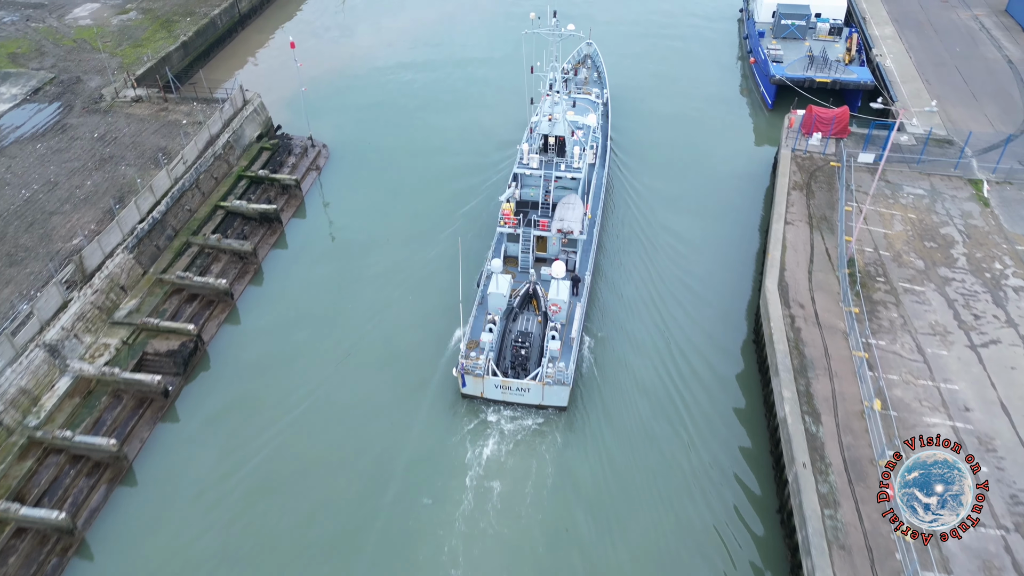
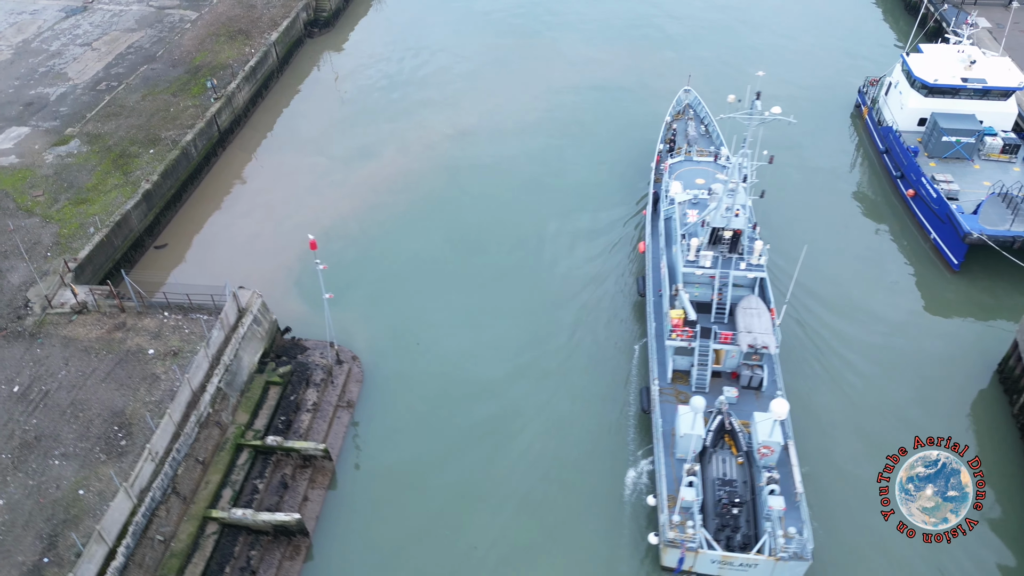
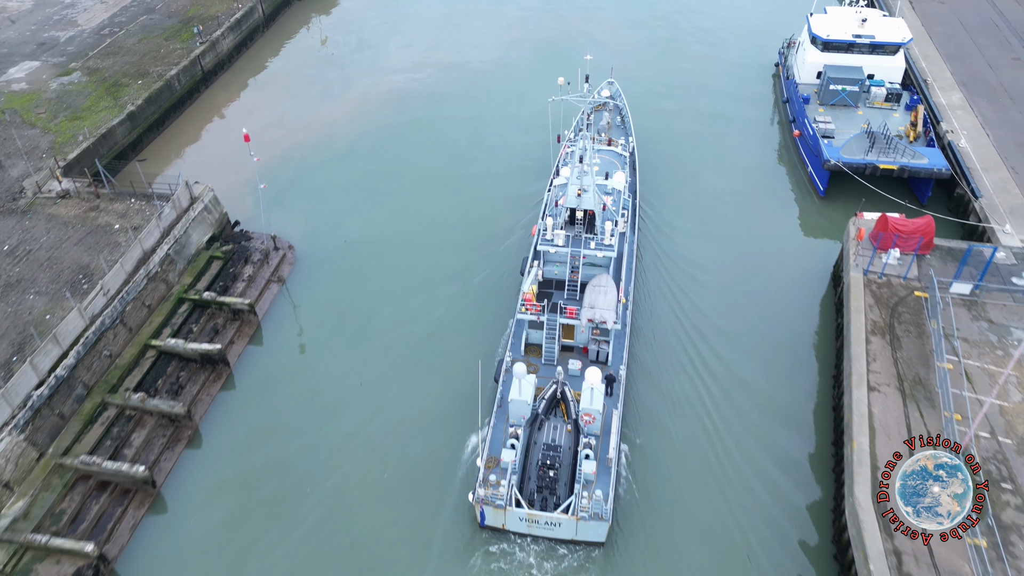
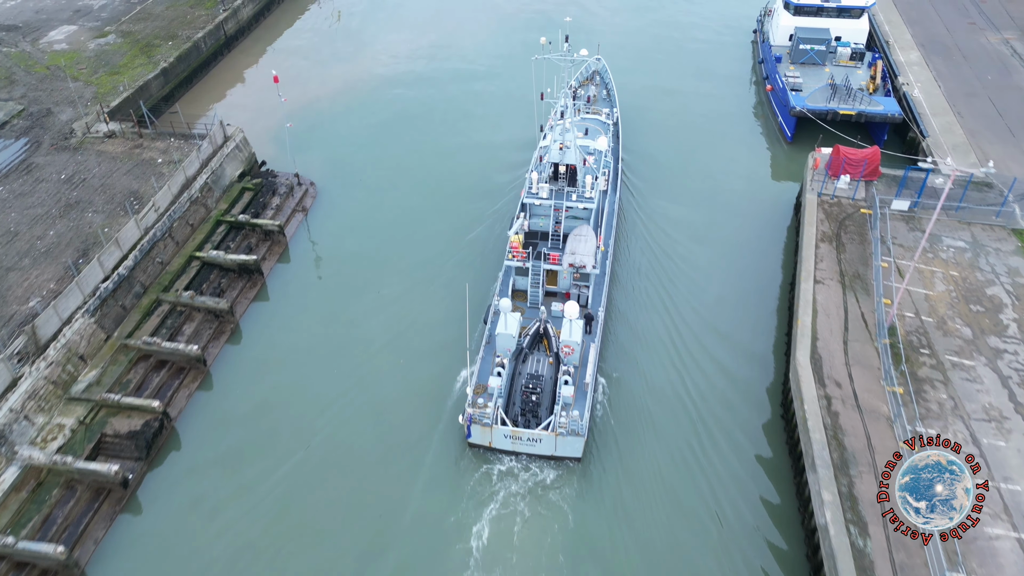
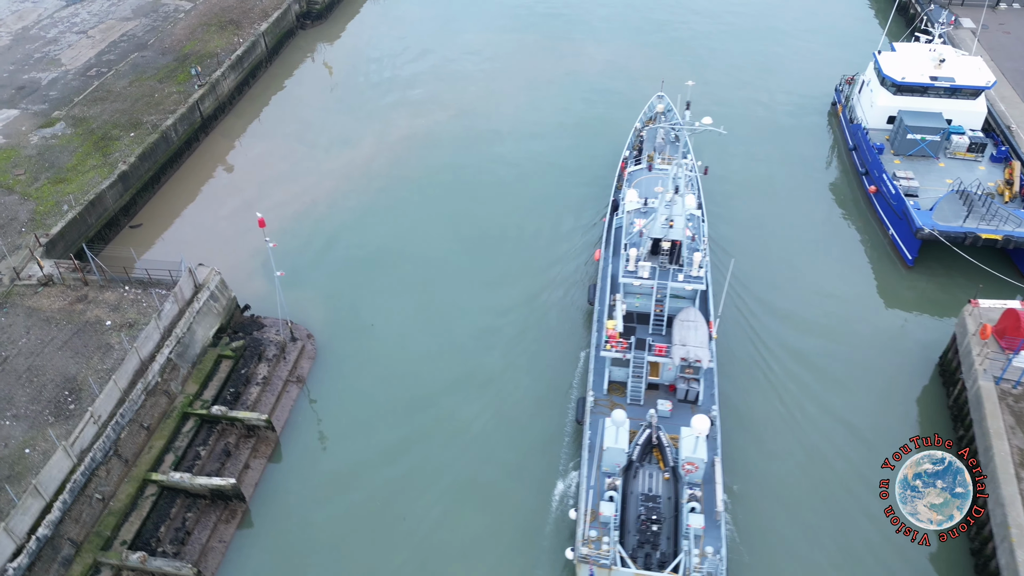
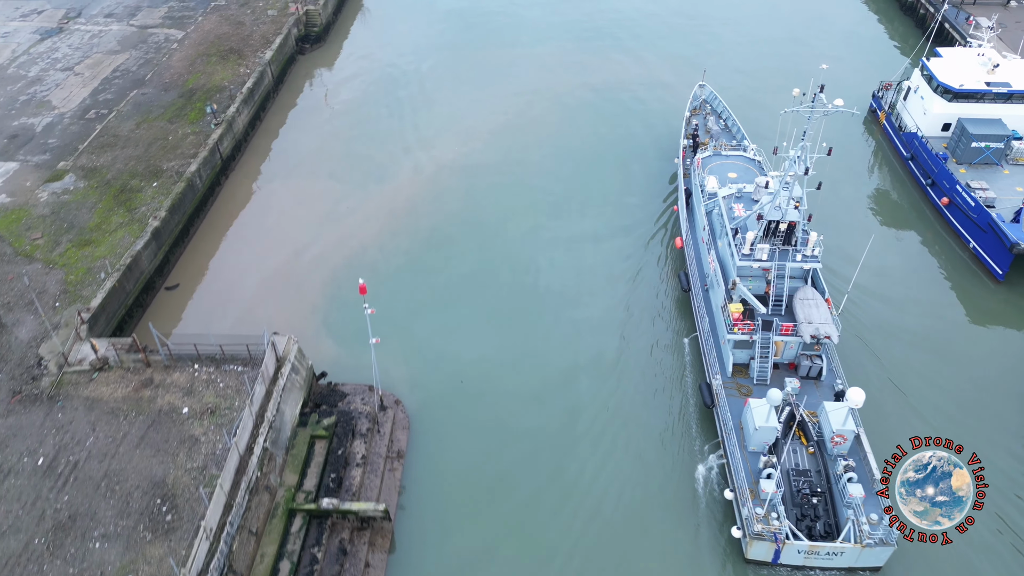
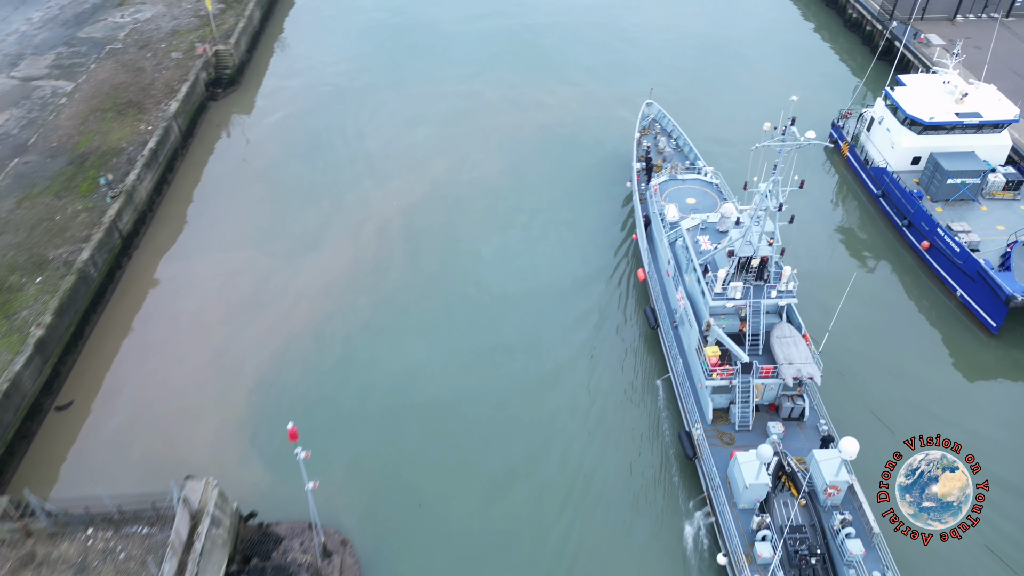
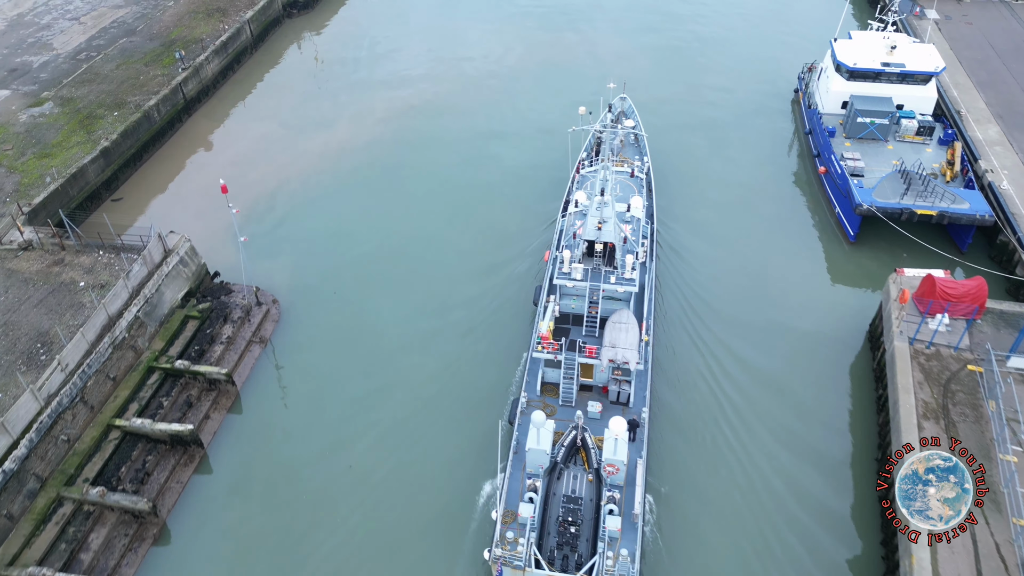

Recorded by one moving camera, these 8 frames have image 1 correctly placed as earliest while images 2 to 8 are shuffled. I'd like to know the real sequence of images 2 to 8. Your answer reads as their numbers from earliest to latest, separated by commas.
4, 3, 8, 5, 2, 6, 7
